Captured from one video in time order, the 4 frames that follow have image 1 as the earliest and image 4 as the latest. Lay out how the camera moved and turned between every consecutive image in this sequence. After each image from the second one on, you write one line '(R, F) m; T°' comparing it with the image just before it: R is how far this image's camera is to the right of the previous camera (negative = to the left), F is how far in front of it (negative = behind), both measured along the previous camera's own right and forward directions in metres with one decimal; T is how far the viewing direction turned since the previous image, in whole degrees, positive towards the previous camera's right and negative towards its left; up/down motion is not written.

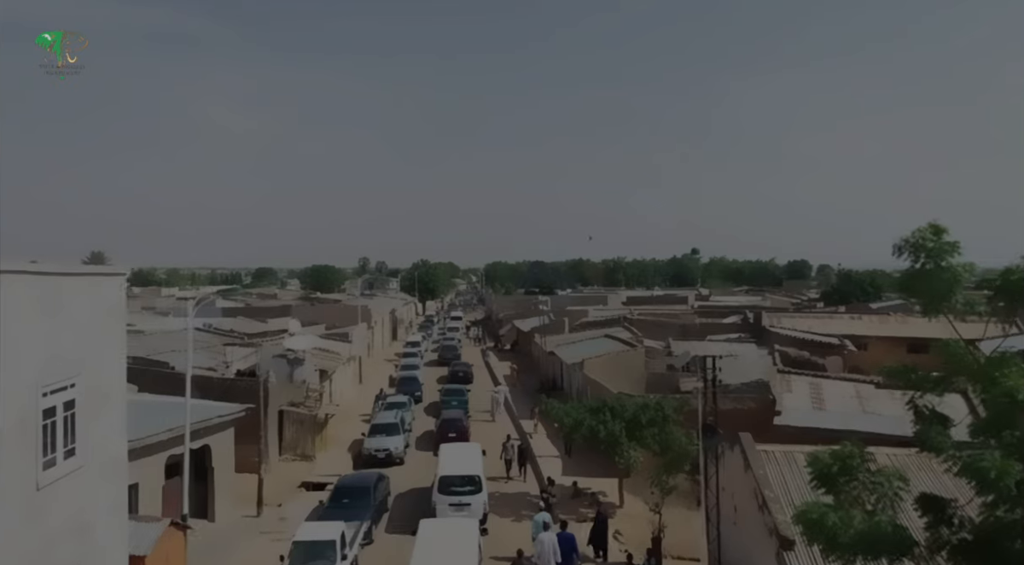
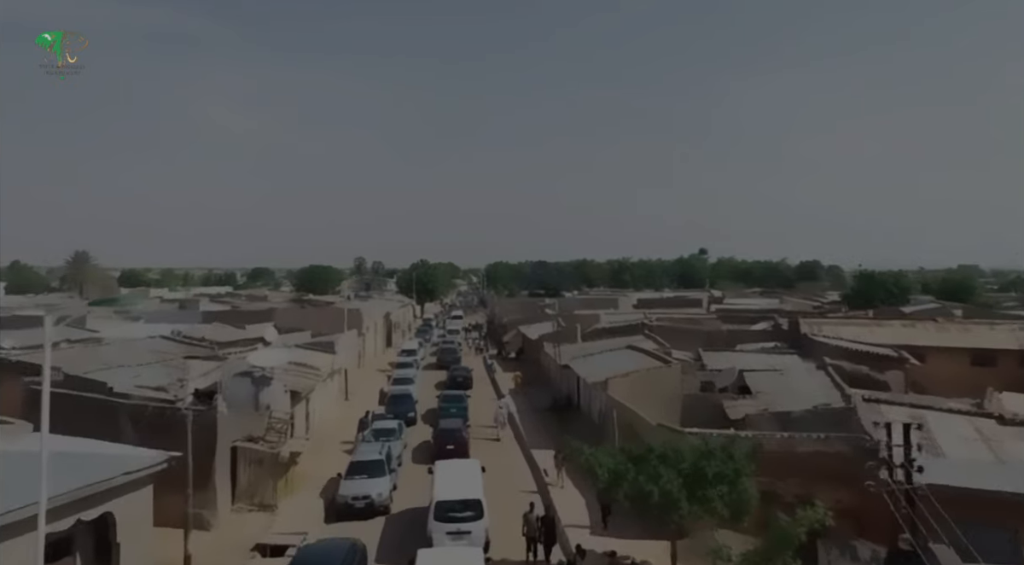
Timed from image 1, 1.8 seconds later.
(-0.3, +4.0) m; 0°
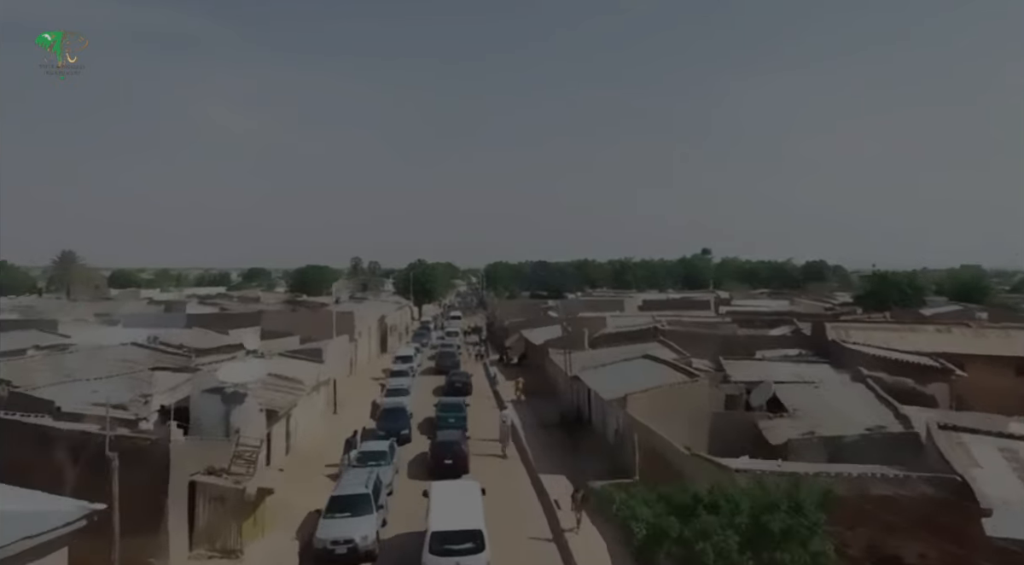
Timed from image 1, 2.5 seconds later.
(-0.1, +2.4) m; 0°
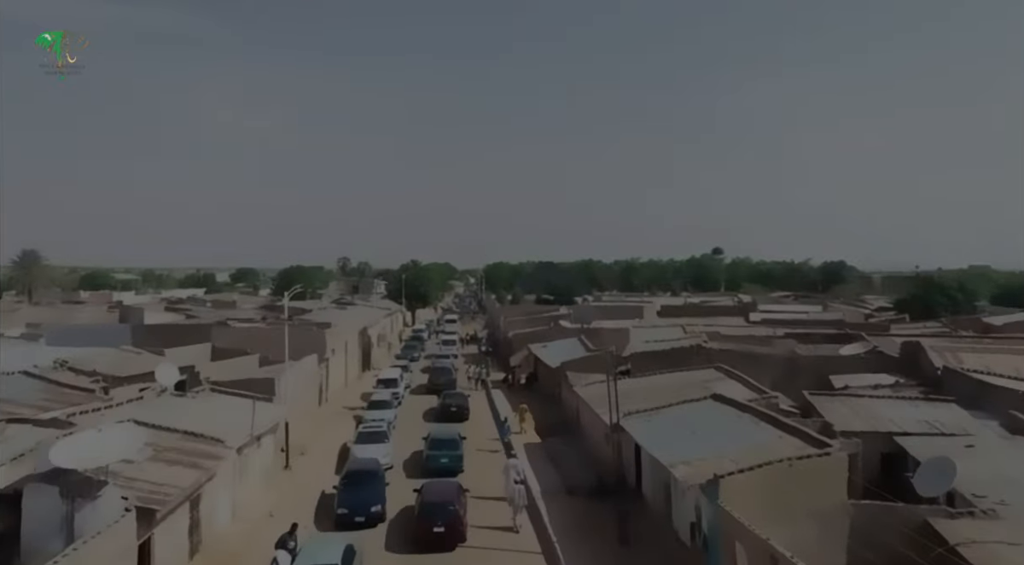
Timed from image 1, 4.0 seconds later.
(-0.4, +6.6) m; 0°
